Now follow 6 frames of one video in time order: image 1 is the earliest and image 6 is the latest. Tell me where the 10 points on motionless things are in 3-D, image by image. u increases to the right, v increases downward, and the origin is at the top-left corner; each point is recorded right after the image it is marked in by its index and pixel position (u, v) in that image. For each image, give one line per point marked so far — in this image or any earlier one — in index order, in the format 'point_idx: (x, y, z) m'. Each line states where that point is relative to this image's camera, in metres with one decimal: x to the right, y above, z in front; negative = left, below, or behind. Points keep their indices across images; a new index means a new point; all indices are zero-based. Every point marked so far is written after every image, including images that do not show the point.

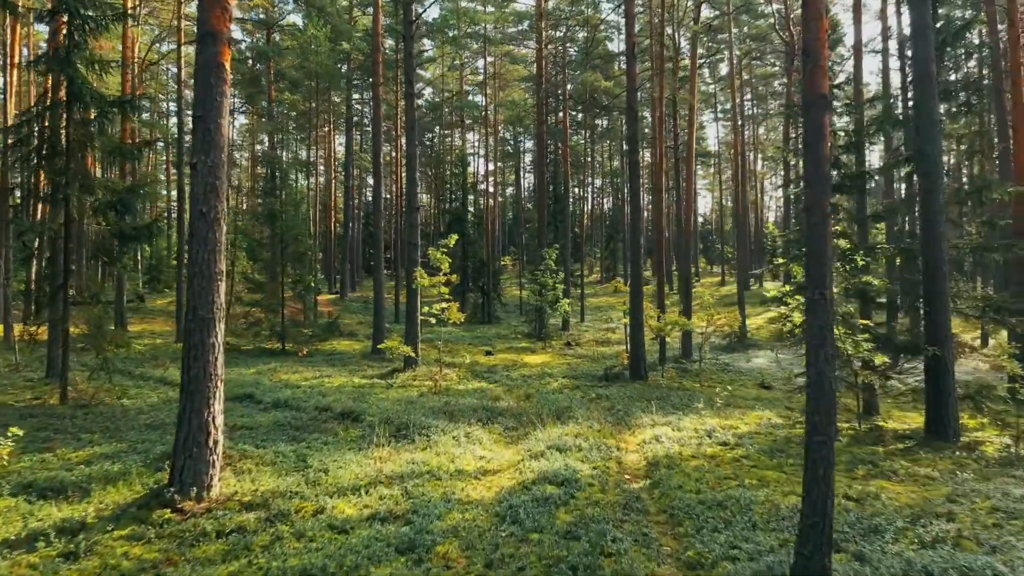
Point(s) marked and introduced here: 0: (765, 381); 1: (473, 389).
0: (+4.6, -1.7, +16.4) m
1: (-0.5, -1.4, +11.9) m
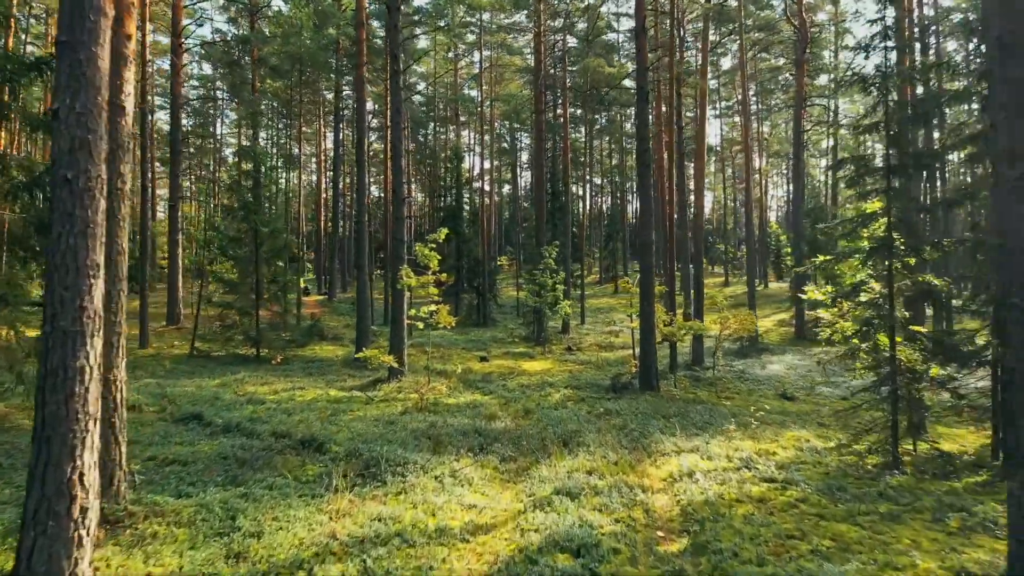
0: (+4.6, -1.7, +15.0) m
1: (-0.5, -1.4, +10.4) m
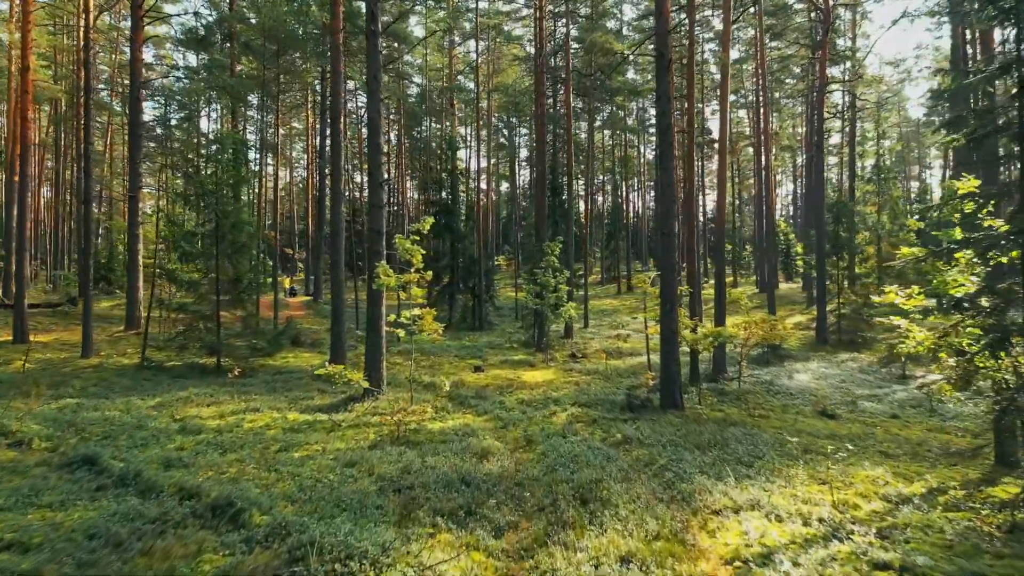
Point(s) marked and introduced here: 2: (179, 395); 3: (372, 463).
0: (+4.6, -1.7, +13.0) m
1: (-0.6, -1.4, +8.5) m
2: (-3.8, -1.2, +10.3) m
3: (-1.0, -1.3, +6.6) m
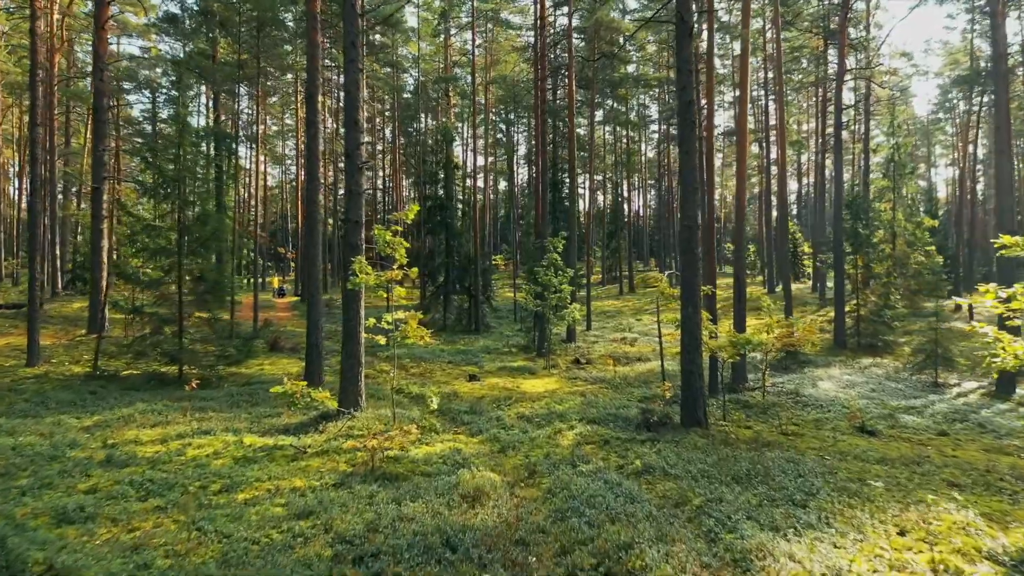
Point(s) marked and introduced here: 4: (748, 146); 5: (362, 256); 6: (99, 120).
0: (+4.5, -1.7, +11.6) m
1: (-0.6, -1.4, +7.0) m
2: (-3.8, -1.2, +8.8) m
3: (-1.0, -1.3, +5.1) m
4: (+4.1, +2.5, +15.6) m
5: (-1.6, +0.4, +9.4) m
6: (-7.6, +3.1, +16.4) m
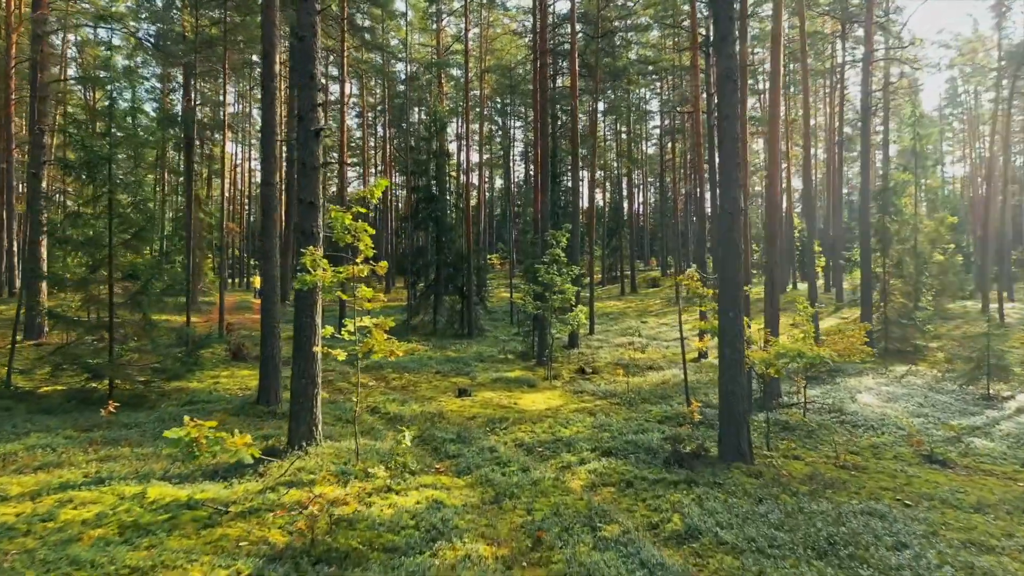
0: (+4.5, -1.7, +9.7) m
1: (-0.6, -1.4, +5.1) m
2: (-3.9, -1.2, +6.8) m
3: (-1.0, -1.3, +3.2) m
4: (+4.1, +2.5, +13.7) m
5: (-1.6, +0.4, +7.4) m
6: (-7.6, +3.1, +14.4) m
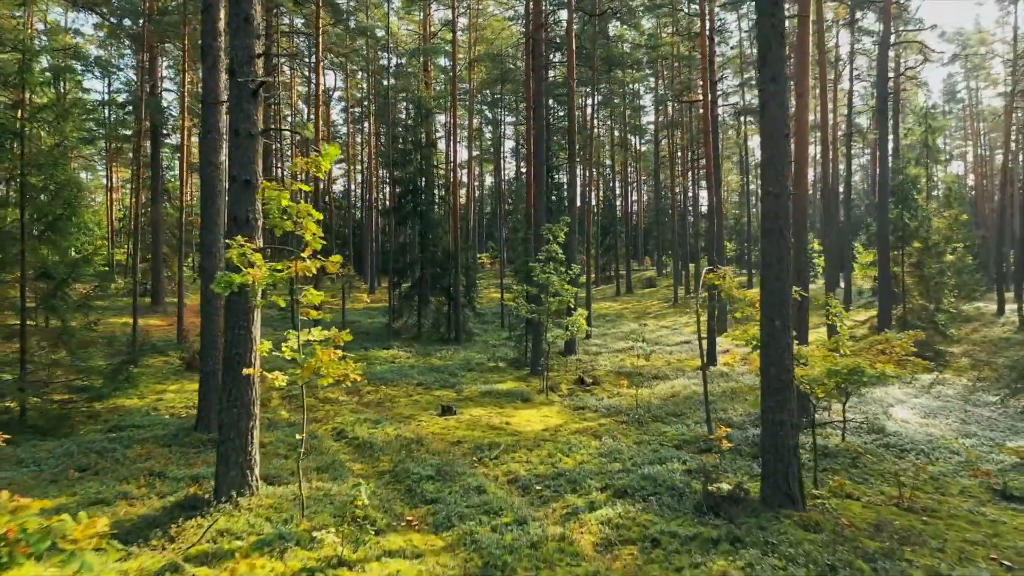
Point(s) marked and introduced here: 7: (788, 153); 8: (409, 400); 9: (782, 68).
0: (+4.4, -1.8, +8.1) m
1: (-0.6, -1.4, +3.5) m
2: (-3.9, -1.2, +5.2) m
3: (-1.0, -1.3, +1.6) m
4: (+4.0, +2.5, +12.1) m
5: (-1.6, +0.3, +5.8) m
6: (-7.8, +3.1, +12.7) m
7: (+1.9, +1.0, +6.3) m
8: (-1.3, -1.4, +10.9) m
9: (+1.9, +1.6, +6.3) m
